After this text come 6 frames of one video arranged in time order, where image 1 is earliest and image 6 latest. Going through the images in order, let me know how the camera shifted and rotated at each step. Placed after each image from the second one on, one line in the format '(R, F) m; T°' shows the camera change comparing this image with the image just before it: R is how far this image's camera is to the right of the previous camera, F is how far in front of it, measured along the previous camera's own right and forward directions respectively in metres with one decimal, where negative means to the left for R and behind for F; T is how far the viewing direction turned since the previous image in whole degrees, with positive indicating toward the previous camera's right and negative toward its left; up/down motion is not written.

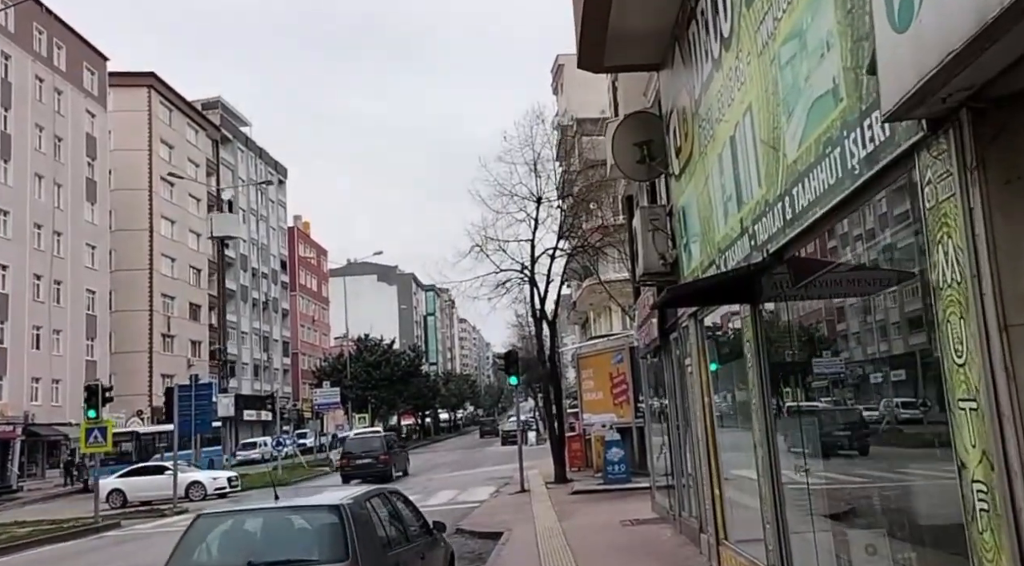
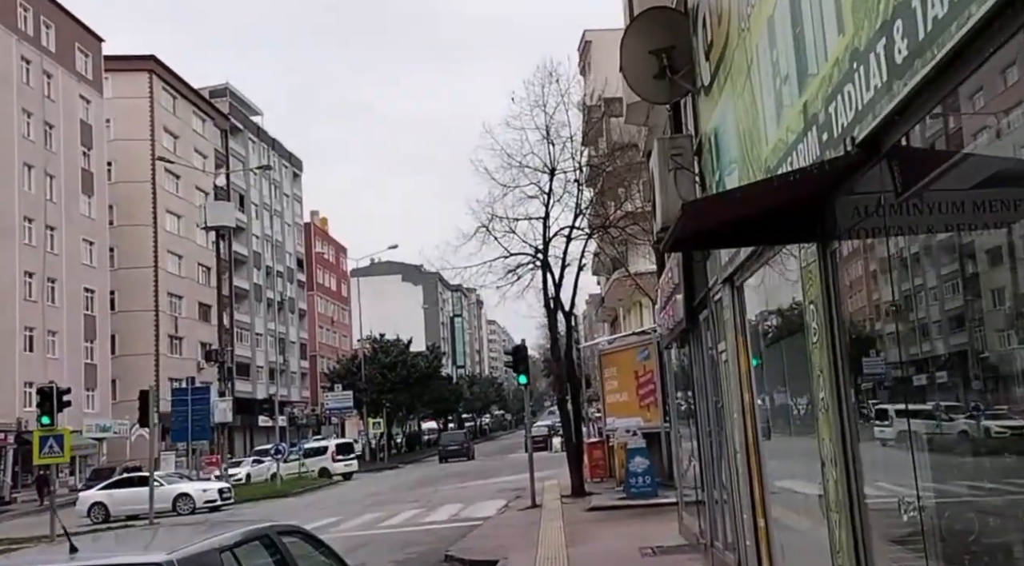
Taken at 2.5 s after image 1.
(+0.5, +3.0) m; -2°
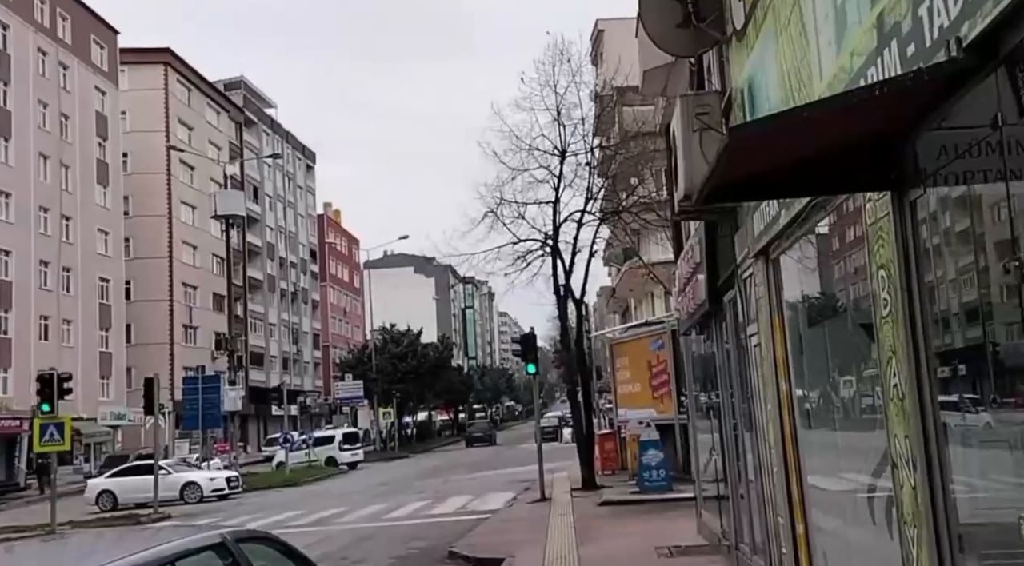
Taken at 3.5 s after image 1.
(0.0, +0.8) m; -1°
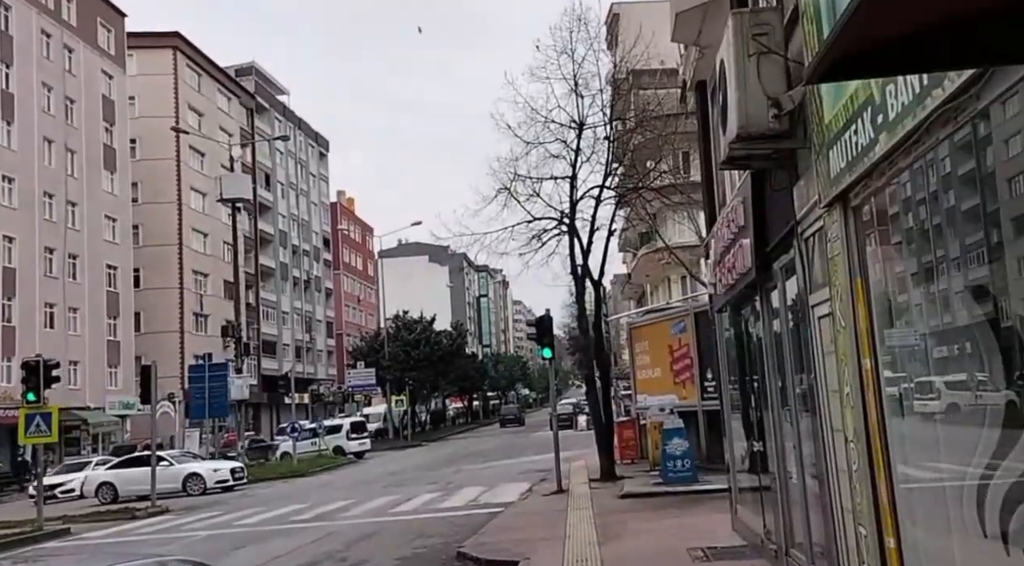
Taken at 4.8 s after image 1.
(0.0, +1.2) m; -1°
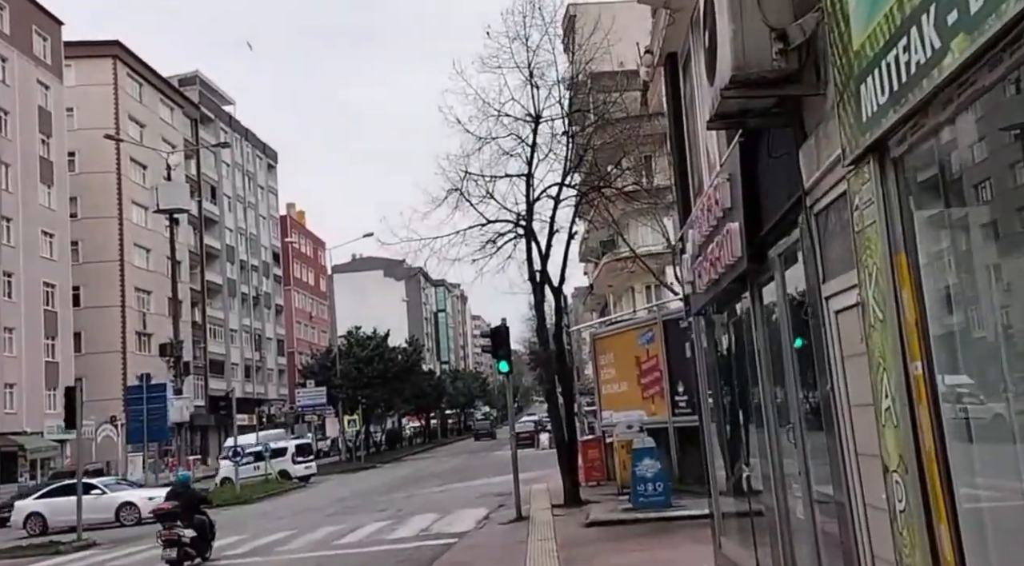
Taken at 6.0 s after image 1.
(+0.1, +1.7) m; +2°
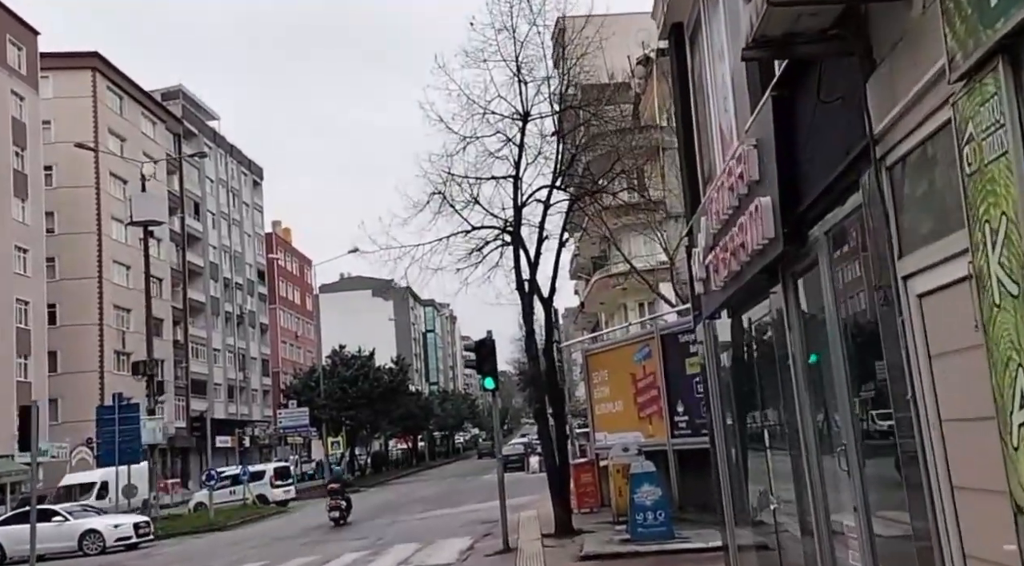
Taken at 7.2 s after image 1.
(+0.1, +1.5) m; +1°
